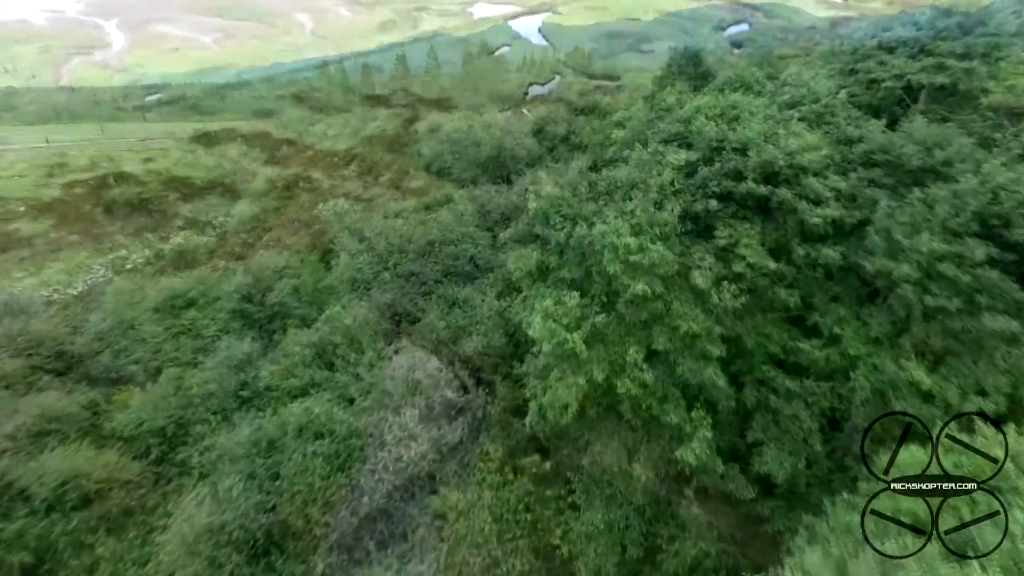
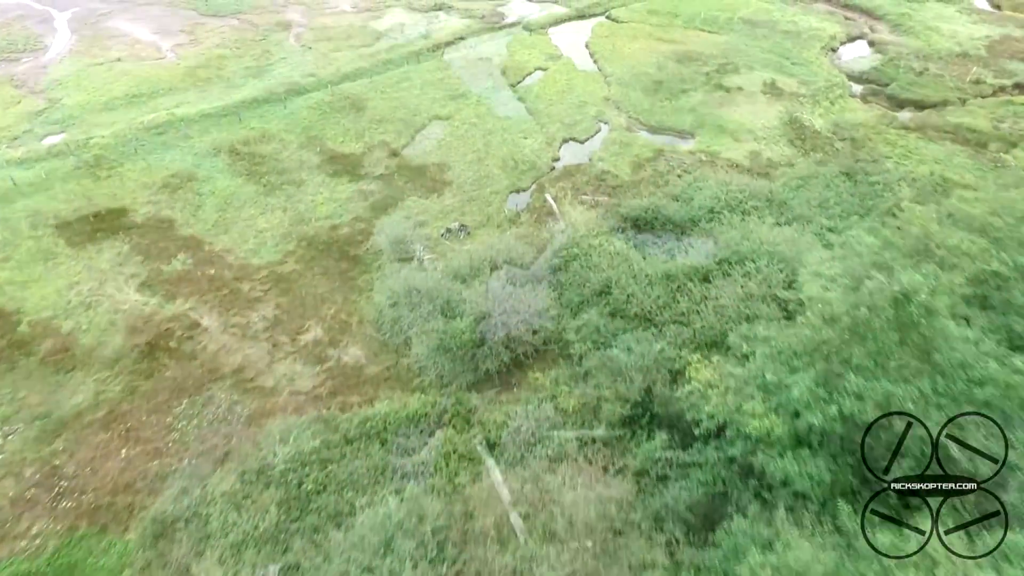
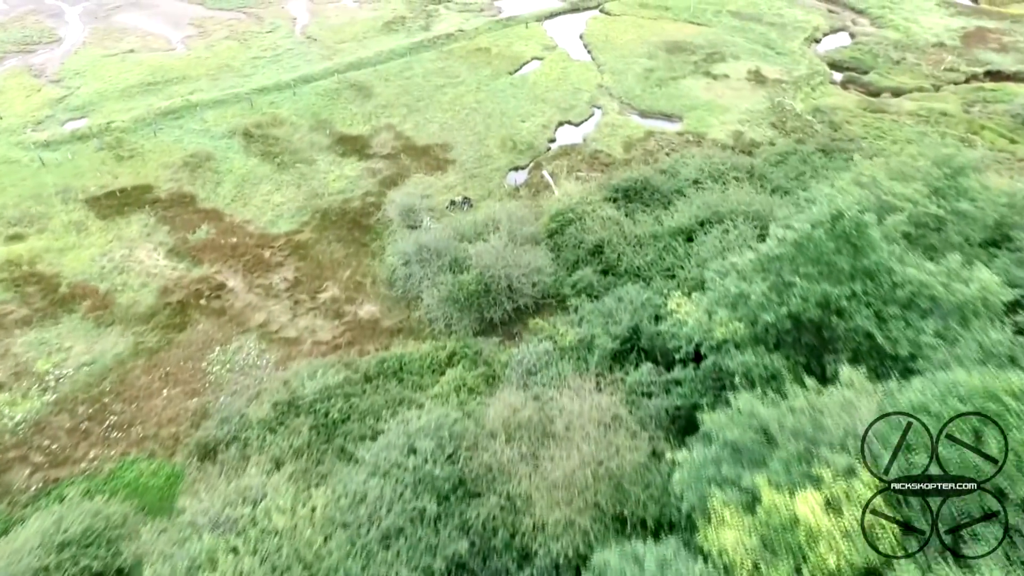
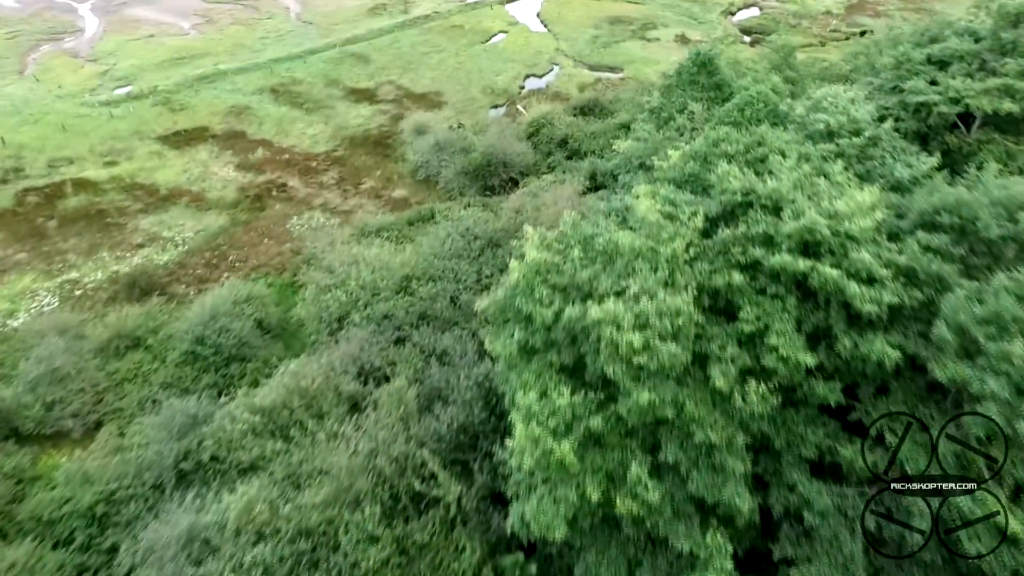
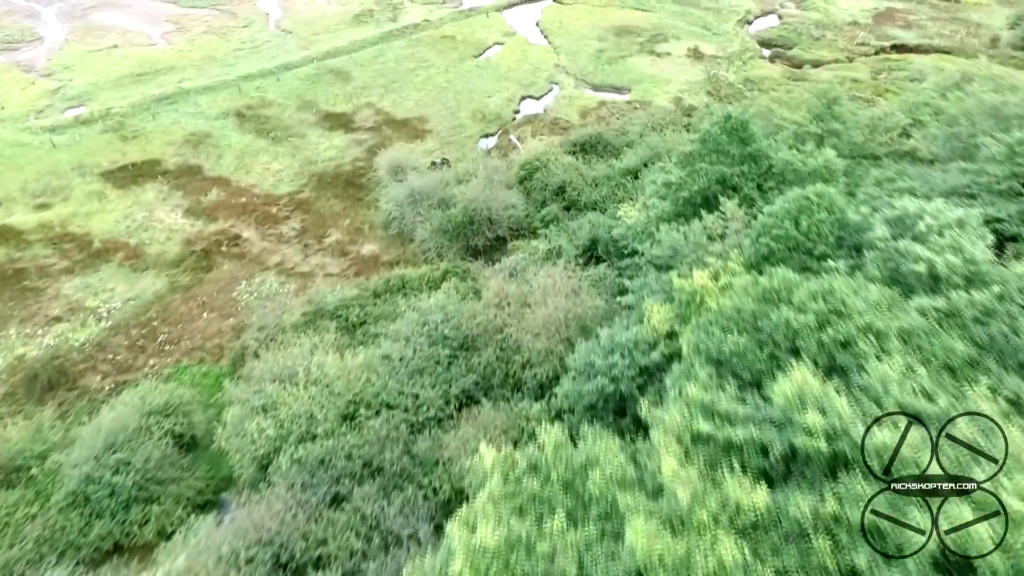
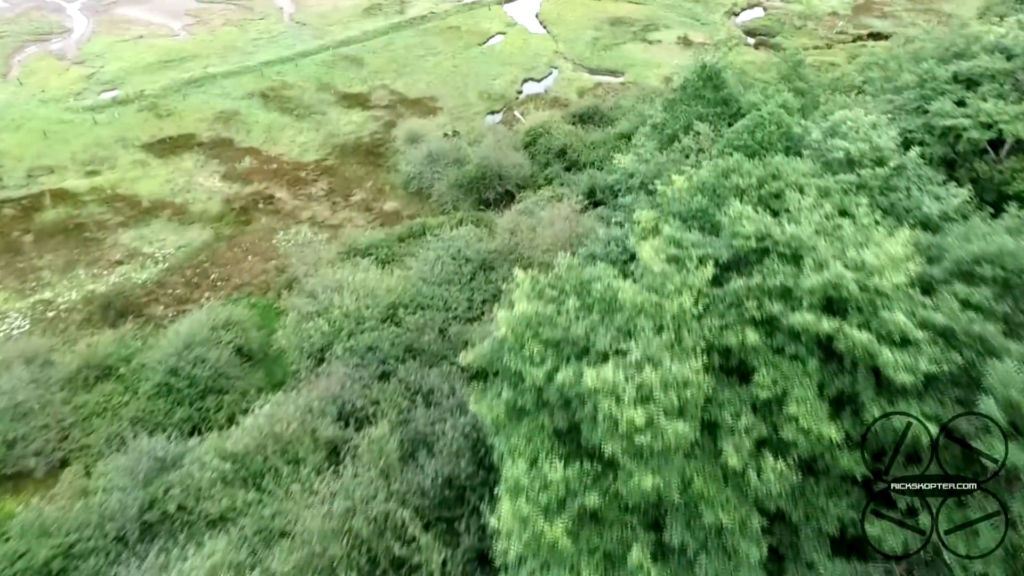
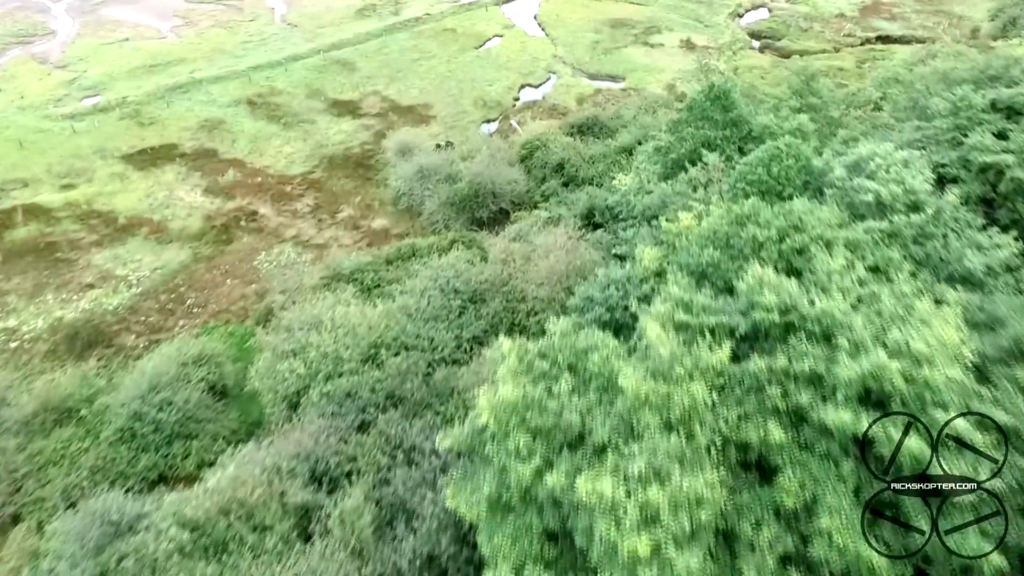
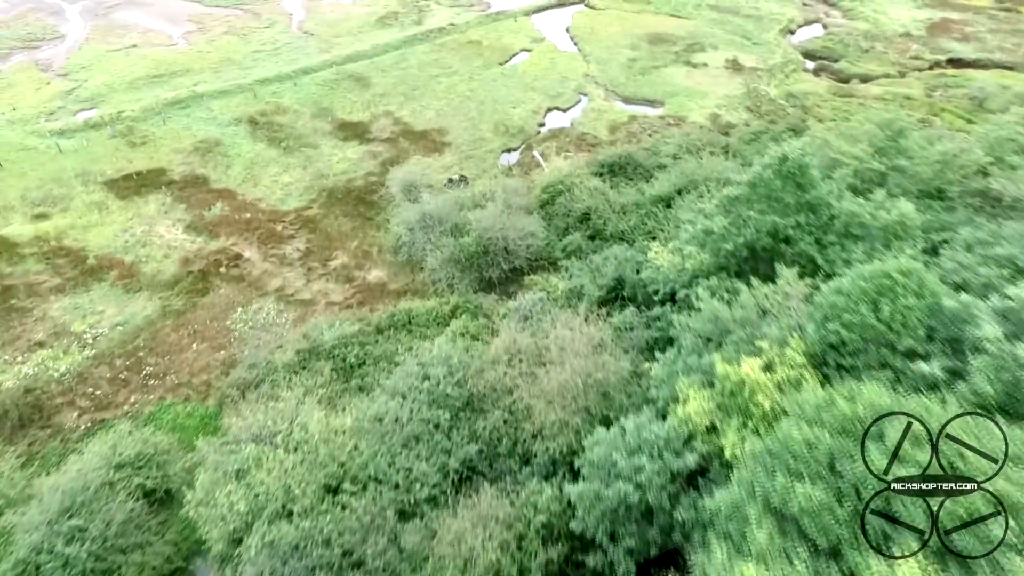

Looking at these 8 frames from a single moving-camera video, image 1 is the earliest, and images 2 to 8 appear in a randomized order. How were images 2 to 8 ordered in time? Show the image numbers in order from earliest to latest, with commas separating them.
4, 6, 7, 5, 8, 3, 2
